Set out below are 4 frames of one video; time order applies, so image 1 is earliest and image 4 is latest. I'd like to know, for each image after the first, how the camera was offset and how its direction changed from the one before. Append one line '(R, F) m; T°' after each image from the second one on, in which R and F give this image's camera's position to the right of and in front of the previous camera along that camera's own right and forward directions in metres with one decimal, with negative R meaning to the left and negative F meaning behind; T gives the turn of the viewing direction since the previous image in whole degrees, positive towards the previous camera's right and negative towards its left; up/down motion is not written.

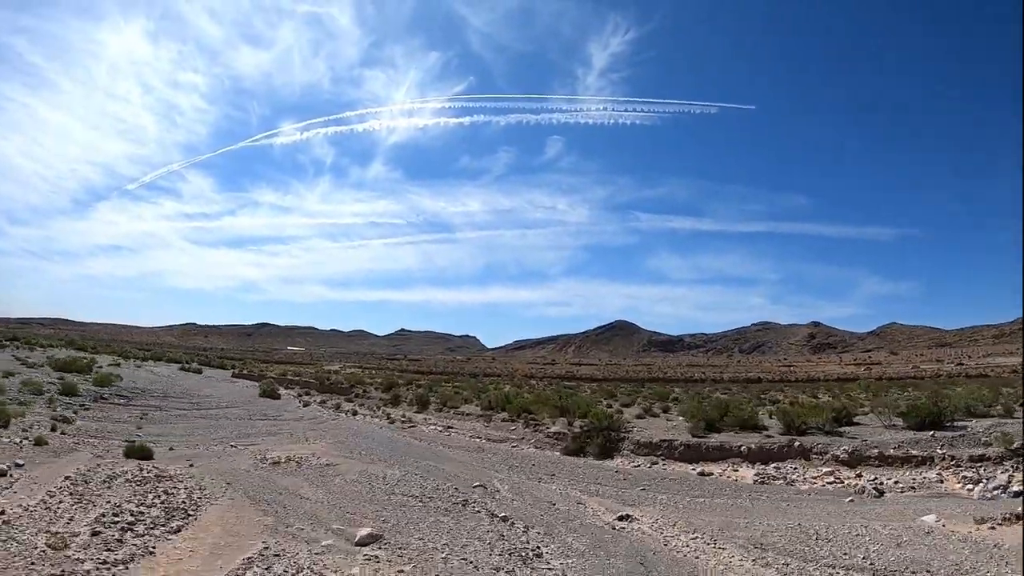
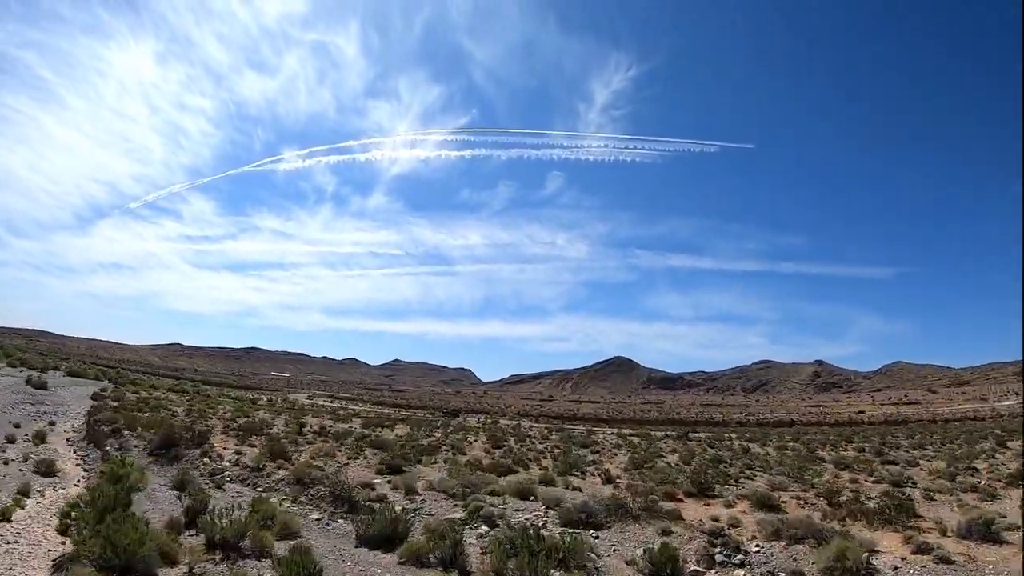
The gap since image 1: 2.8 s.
(+1.2, +26.7) m; 0°
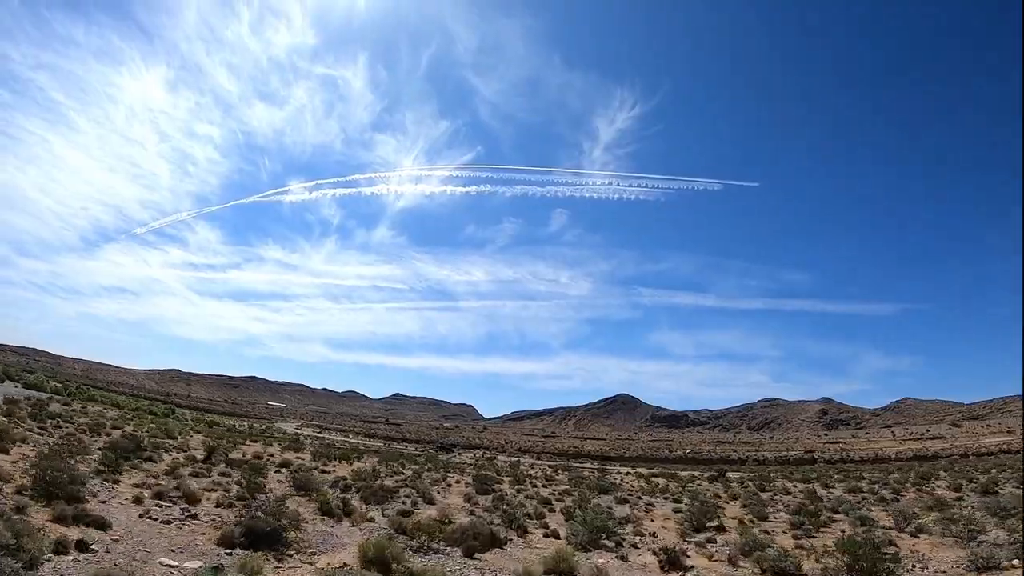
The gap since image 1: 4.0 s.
(+0.3, +9.4) m; 0°
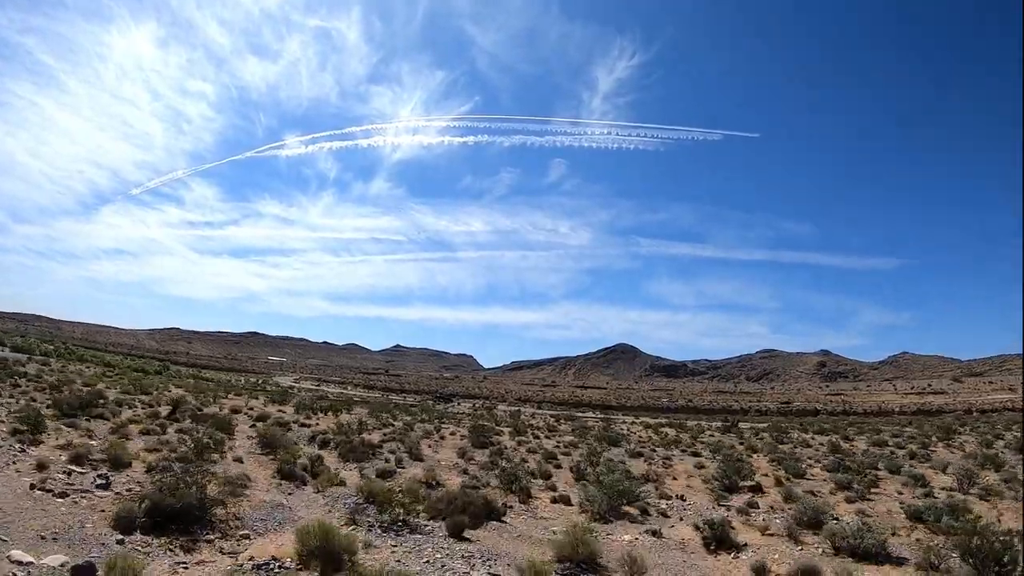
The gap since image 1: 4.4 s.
(0.0, +3.0) m; 0°
